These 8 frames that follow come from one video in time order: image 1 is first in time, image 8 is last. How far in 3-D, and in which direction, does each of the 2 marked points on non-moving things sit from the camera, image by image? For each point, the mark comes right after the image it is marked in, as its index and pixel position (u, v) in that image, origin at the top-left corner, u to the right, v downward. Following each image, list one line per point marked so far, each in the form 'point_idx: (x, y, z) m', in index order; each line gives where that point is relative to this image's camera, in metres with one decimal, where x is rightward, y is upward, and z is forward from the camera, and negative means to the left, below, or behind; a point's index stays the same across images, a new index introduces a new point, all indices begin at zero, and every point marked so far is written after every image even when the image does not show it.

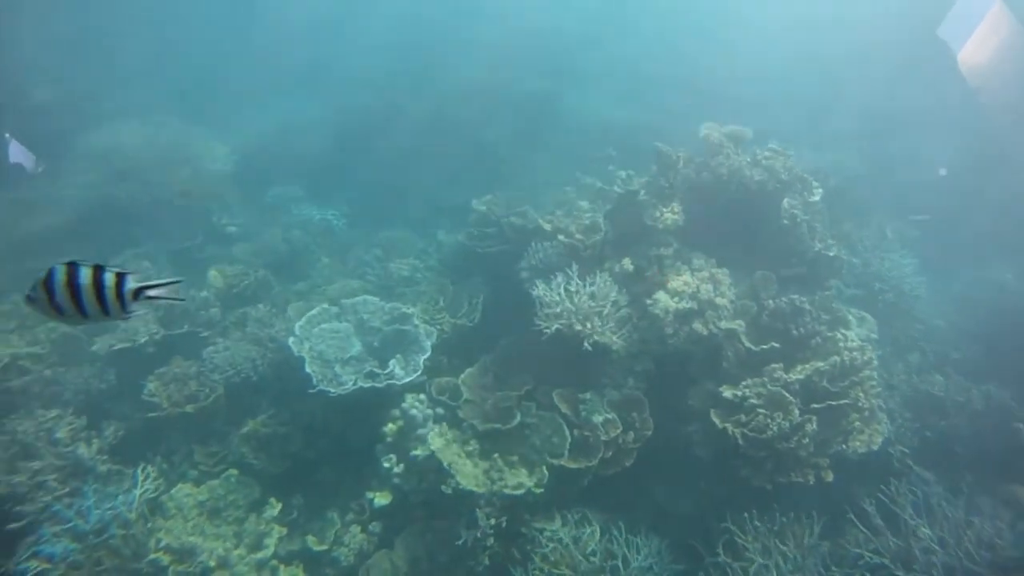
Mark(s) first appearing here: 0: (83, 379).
0: (-2.8, -0.6, +6.6) m
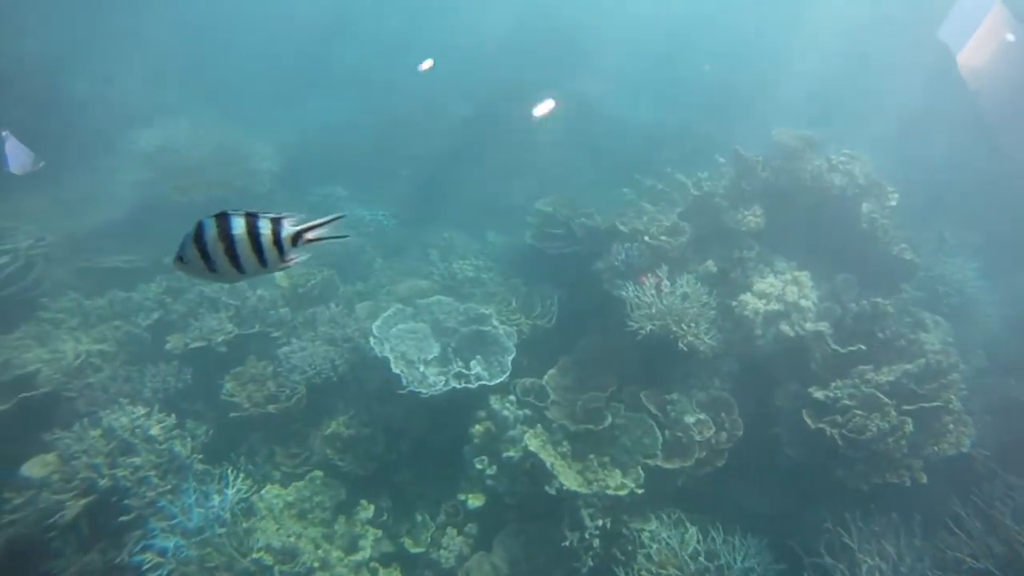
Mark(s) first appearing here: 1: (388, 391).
0: (-2.3, -0.6, +6.5) m
1: (-0.8, -0.6, +6.6) m
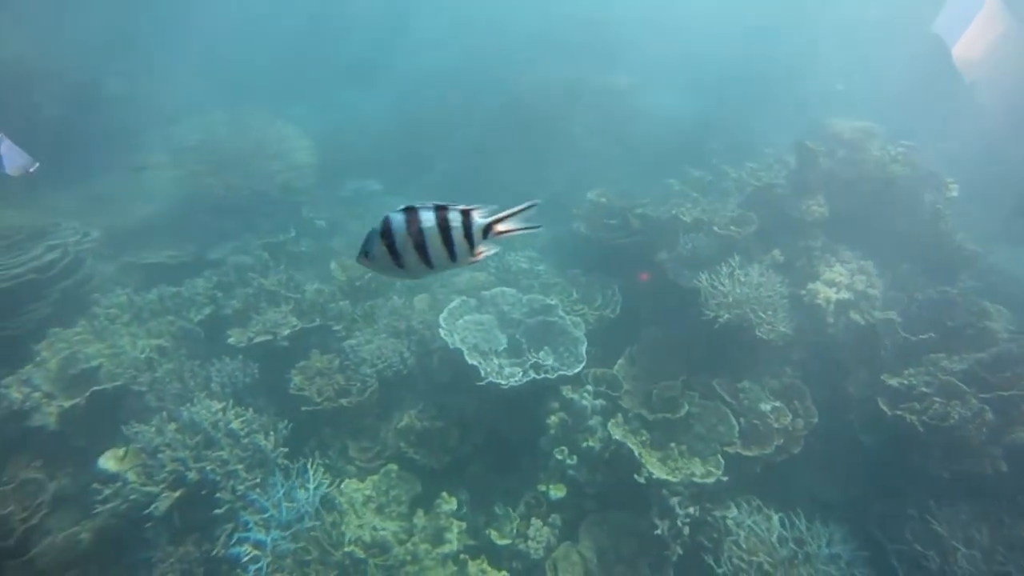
0: (-1.8, -0.5, +6.4) m
1: (-0.3, -0.6, +6.5) m
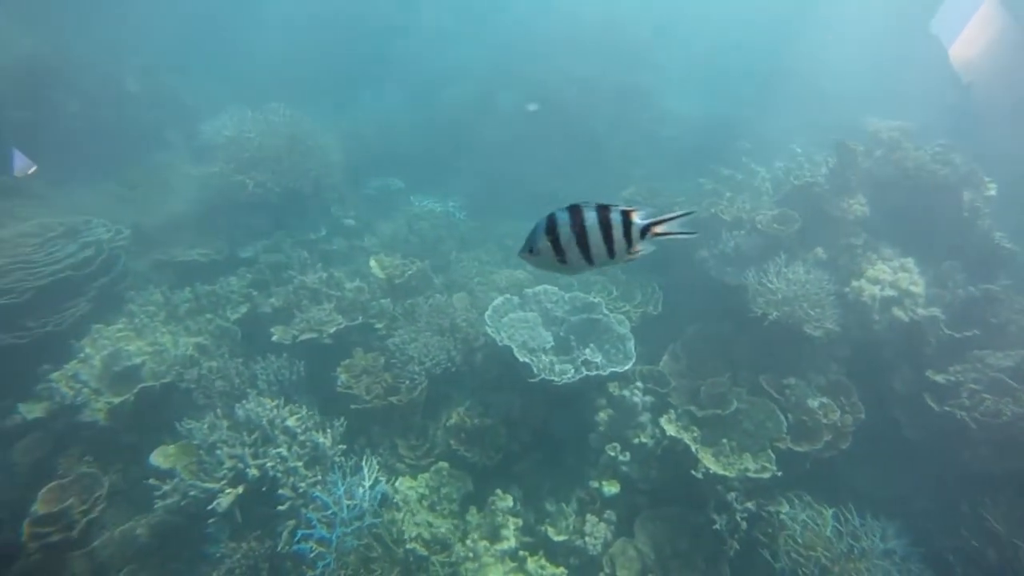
0: (-1.5, -0.5, +6.3) m
1: (0.0, -0.6, +6.5) m
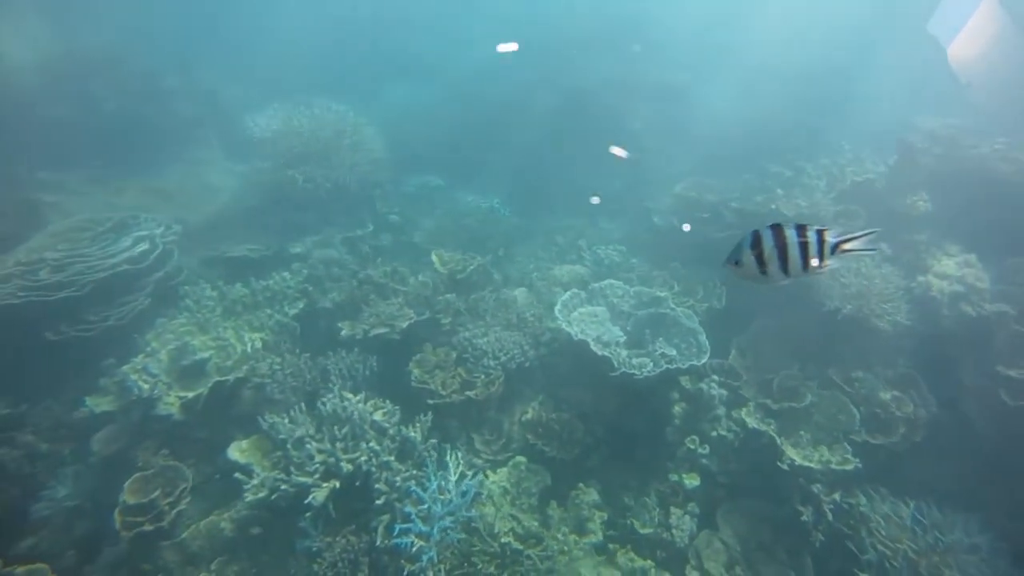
0: (-1.0, -0.5, +6.3) m
1: (+0.5, -0.5, +6.5) m
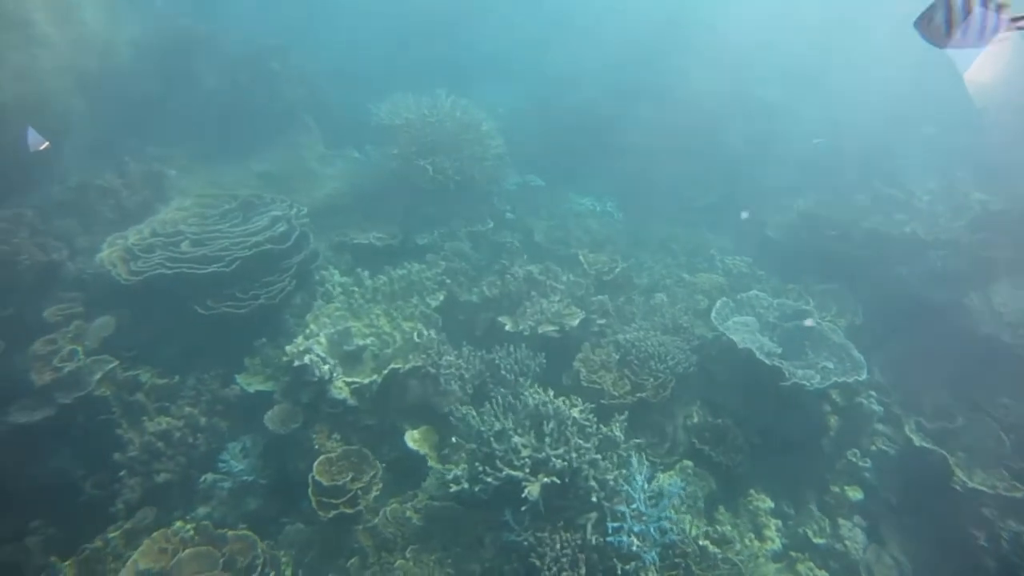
0: (0.0, -0.5, +6.3) m
1: (+1.5, -0.6, +6.6) m
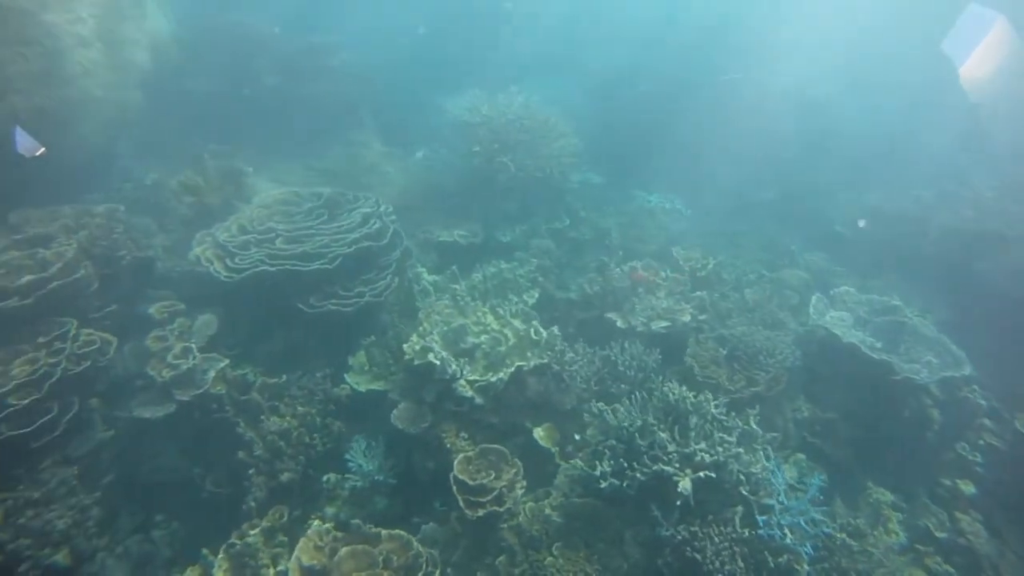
0: (+0.8, -0.4, +6.3) m
1: (+2.2, -0.6, +6.7) m
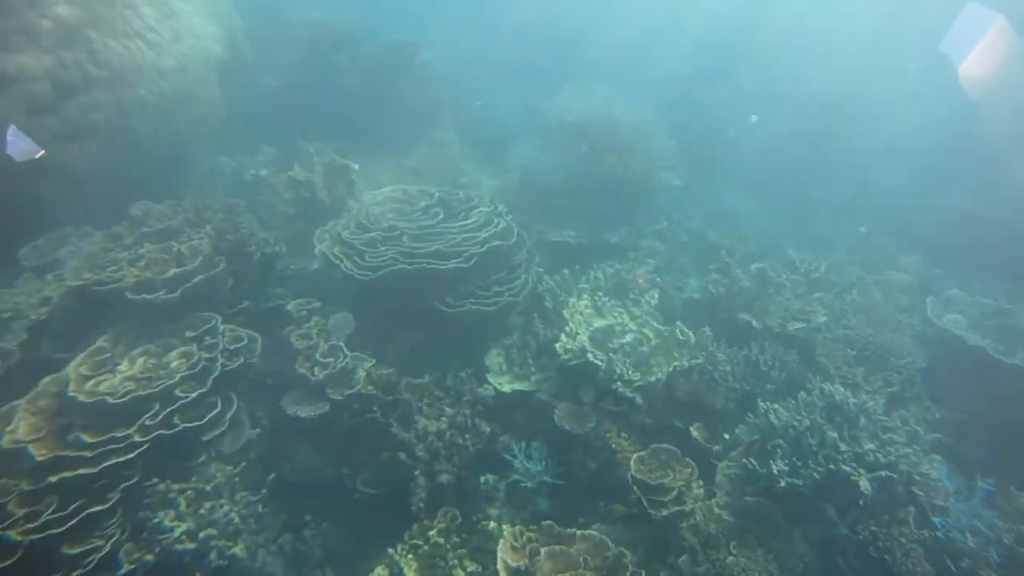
0: (+1.7, -0.4, +6.3) m
1: (+3.1, -0.6, +6.8) m
